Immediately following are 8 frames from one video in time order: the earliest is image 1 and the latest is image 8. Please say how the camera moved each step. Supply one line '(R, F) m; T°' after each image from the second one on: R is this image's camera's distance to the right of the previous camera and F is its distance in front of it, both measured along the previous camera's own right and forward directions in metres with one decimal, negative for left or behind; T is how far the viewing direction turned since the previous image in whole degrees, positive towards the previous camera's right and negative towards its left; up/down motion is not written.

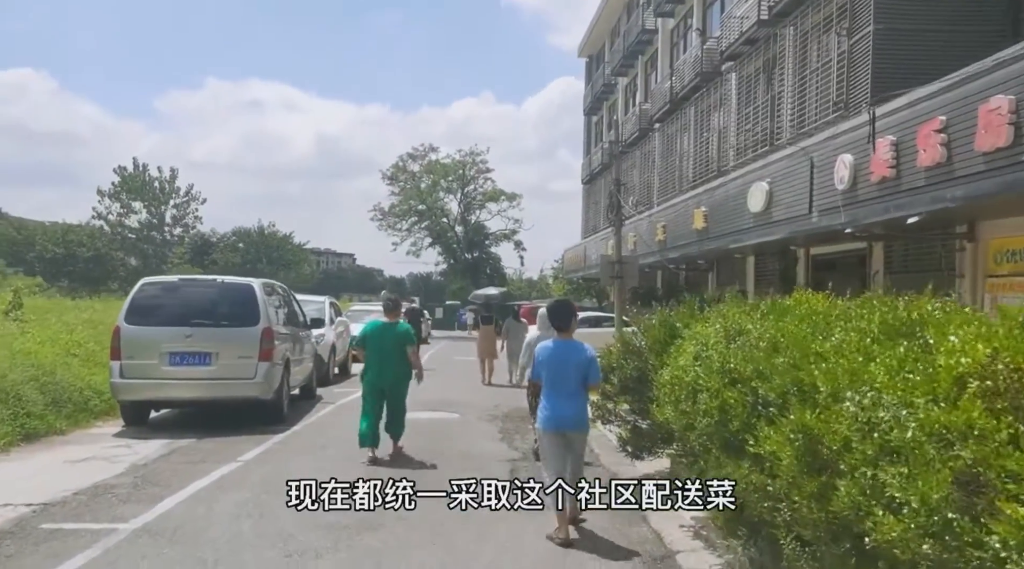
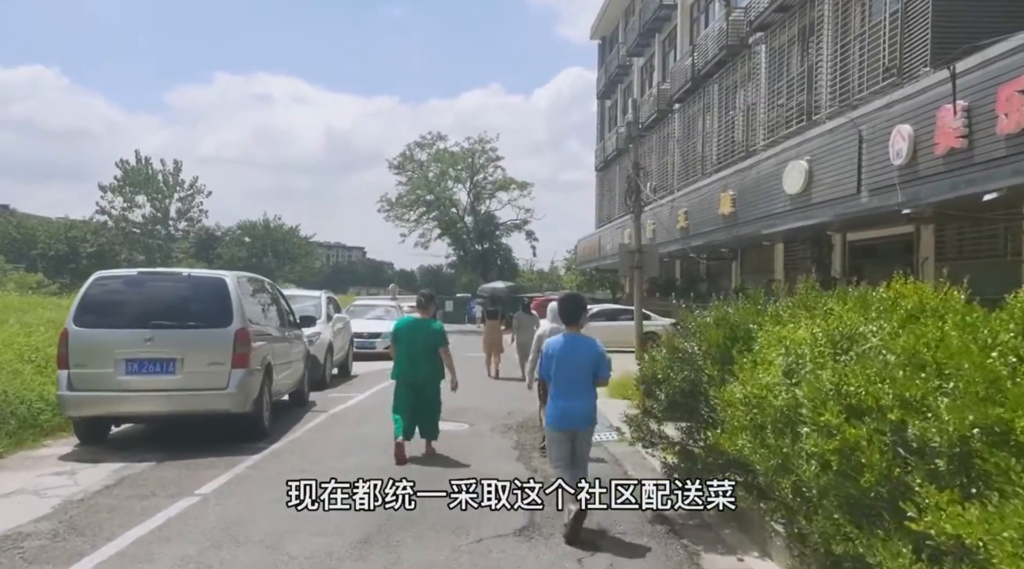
(-0.1, +1.5) m; -1°
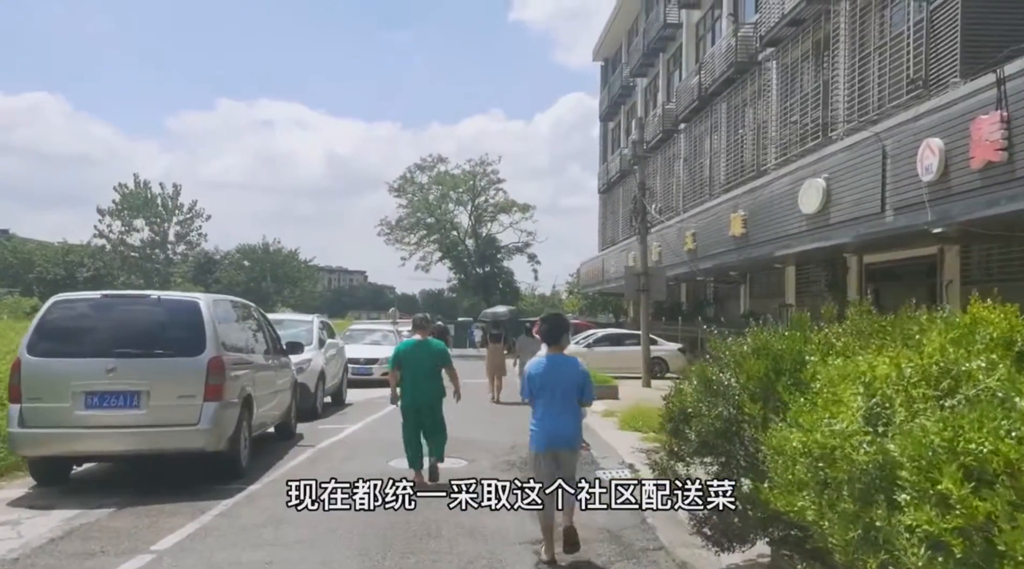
(0.0, +0.8) m; 0°
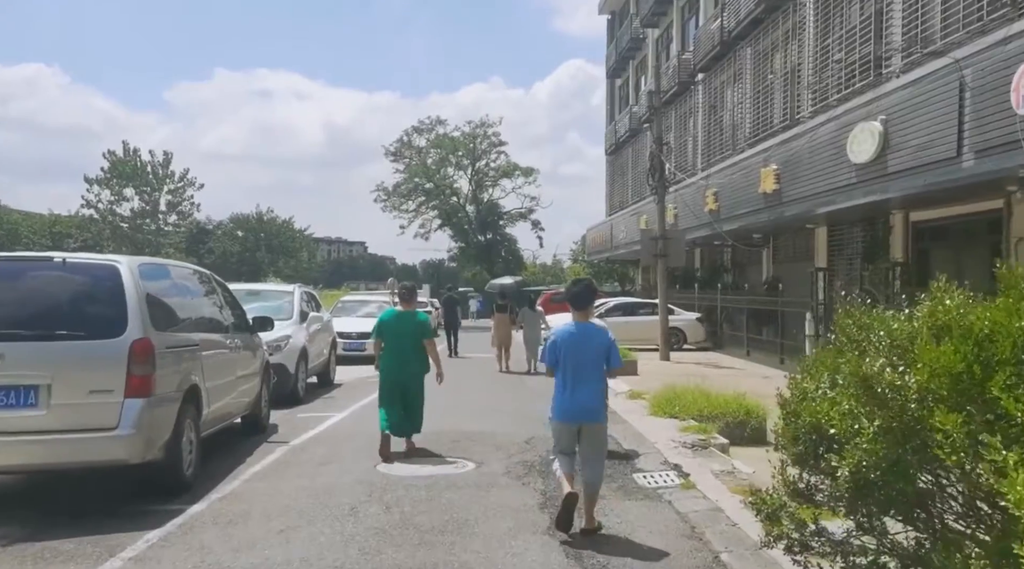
(-0.1, +1.9) m; 0°
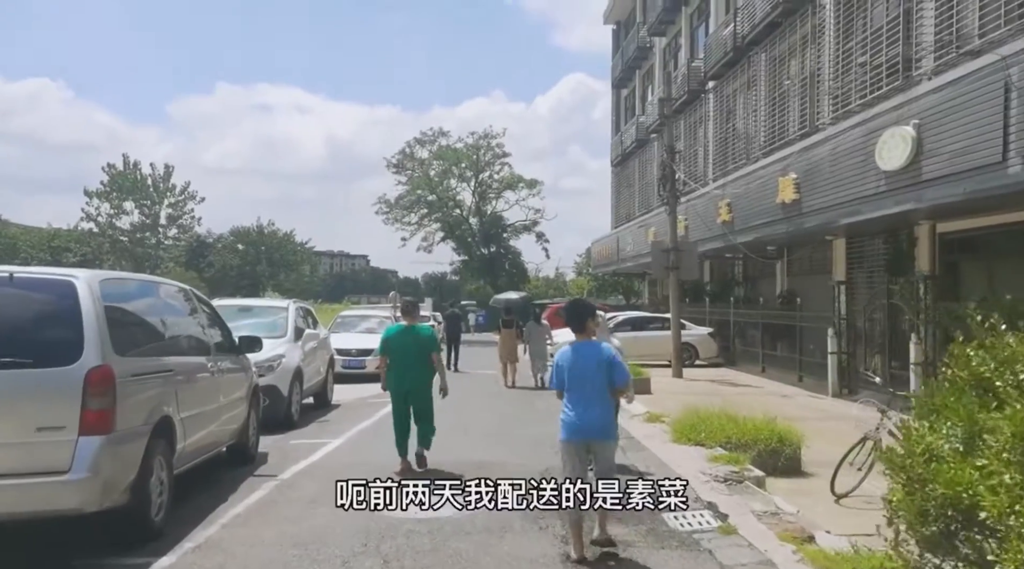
(-0.1, +0.8) m; 0°
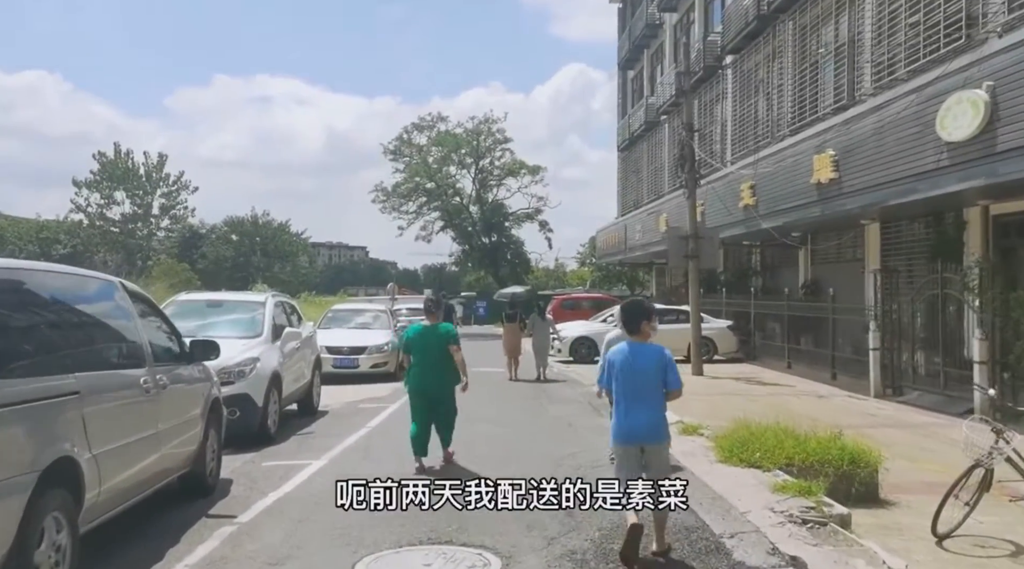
(-0.1, +1.6) m; 0°
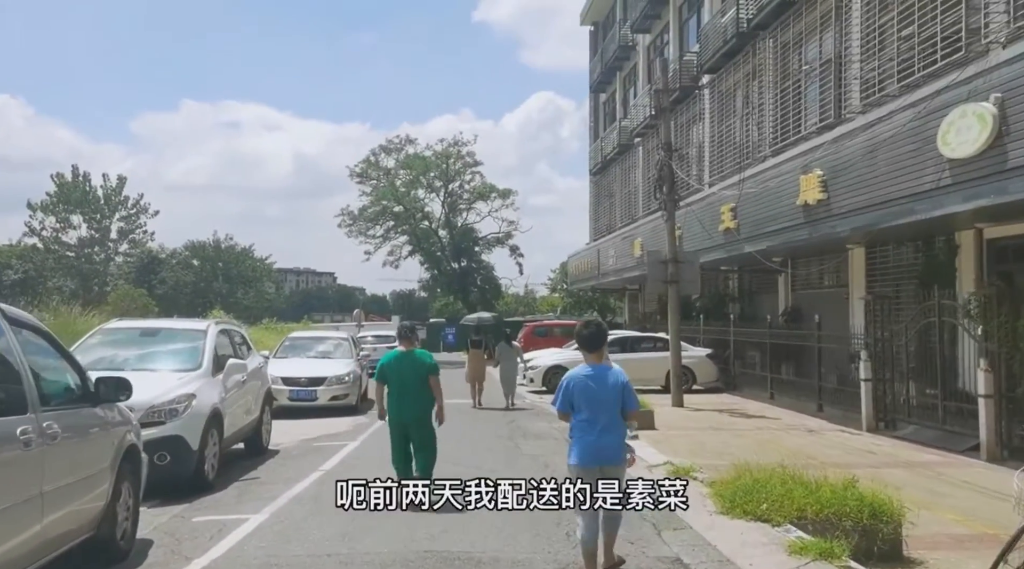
(0.0, +1.0) m; +2°
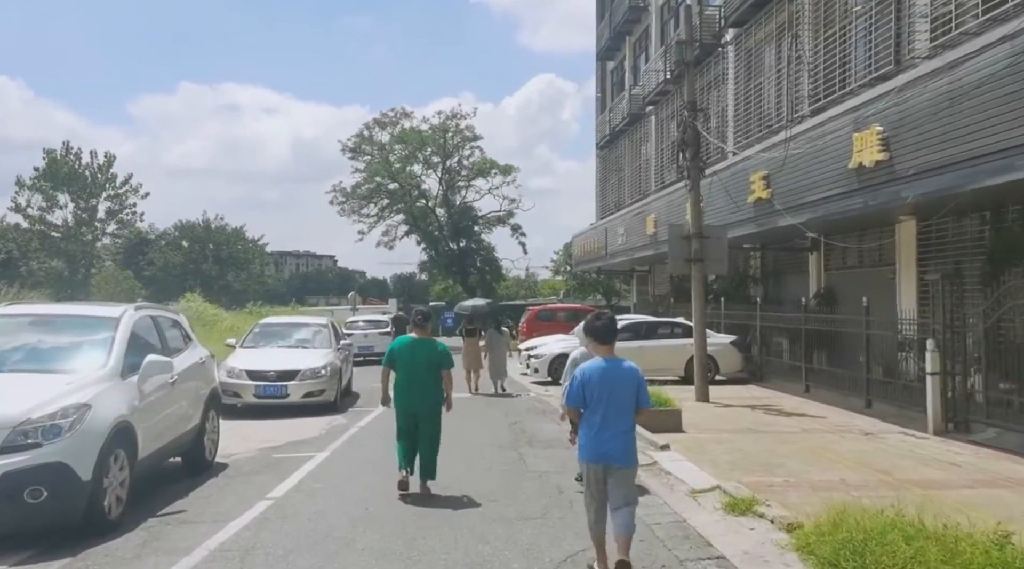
(0.0, +2.2) m; 0°
